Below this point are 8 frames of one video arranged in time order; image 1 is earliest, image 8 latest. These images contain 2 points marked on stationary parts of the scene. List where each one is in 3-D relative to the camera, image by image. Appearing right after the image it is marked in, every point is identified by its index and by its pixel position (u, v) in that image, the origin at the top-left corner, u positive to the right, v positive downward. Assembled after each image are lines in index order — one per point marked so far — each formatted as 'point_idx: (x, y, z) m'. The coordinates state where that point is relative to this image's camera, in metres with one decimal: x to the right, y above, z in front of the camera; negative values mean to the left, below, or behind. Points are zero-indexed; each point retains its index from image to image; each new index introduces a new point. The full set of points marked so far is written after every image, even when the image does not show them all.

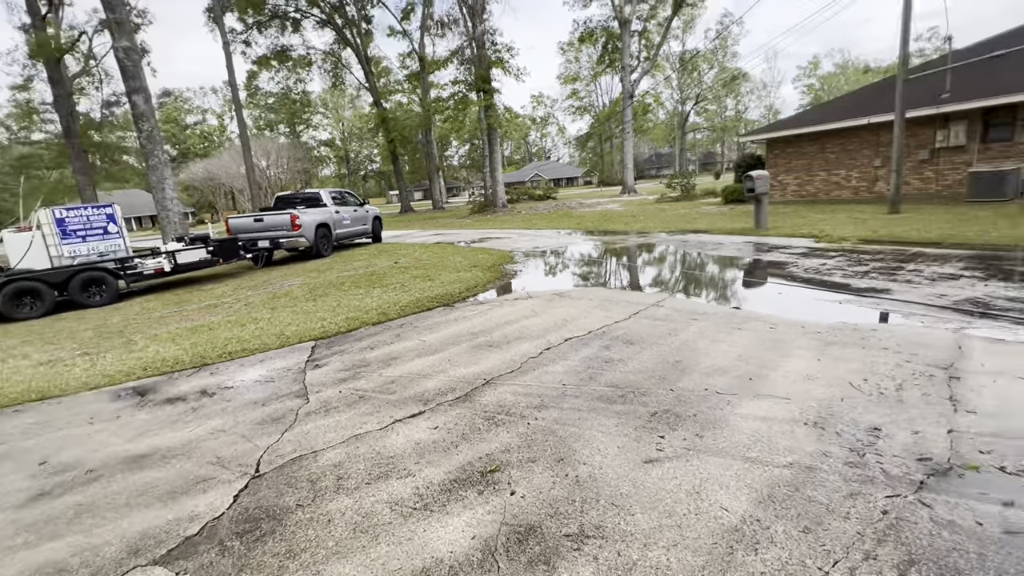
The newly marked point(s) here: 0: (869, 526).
0: (+1.4, -0.9, +1.8) m
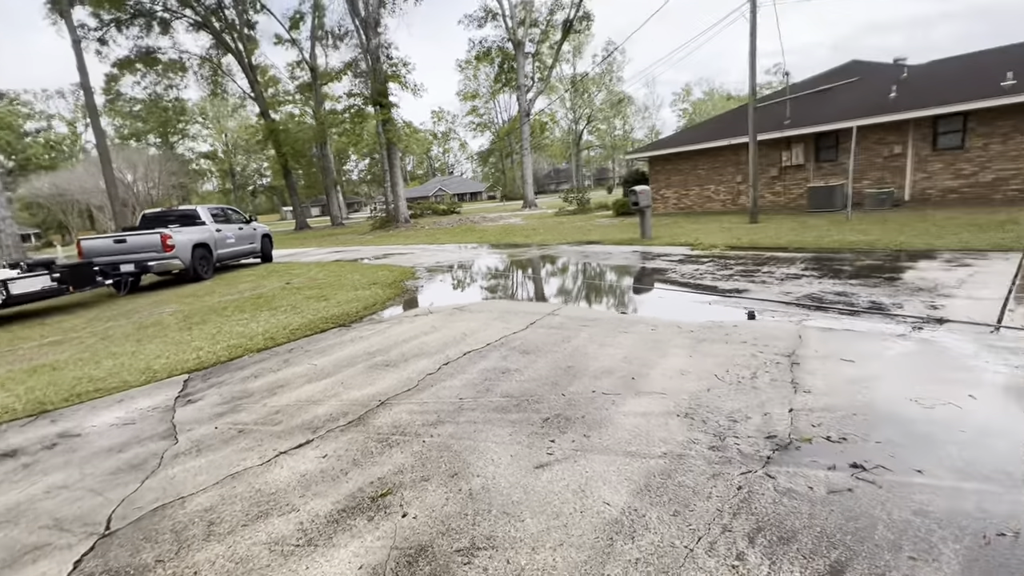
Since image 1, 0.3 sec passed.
0: (+0.9, -0.9, +2.0) m
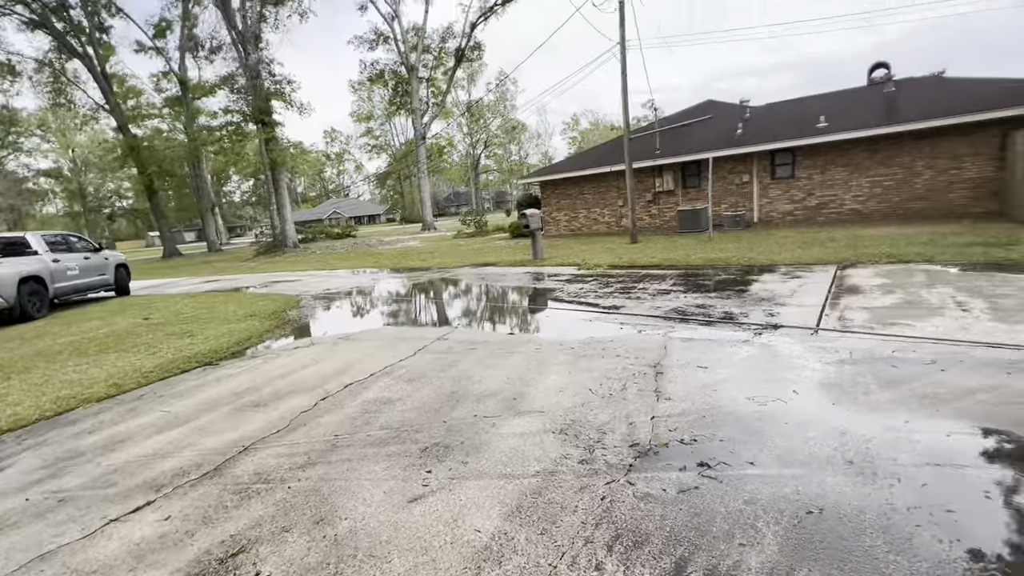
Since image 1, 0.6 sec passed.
0: (+0.4, -1.0, +2.1) m
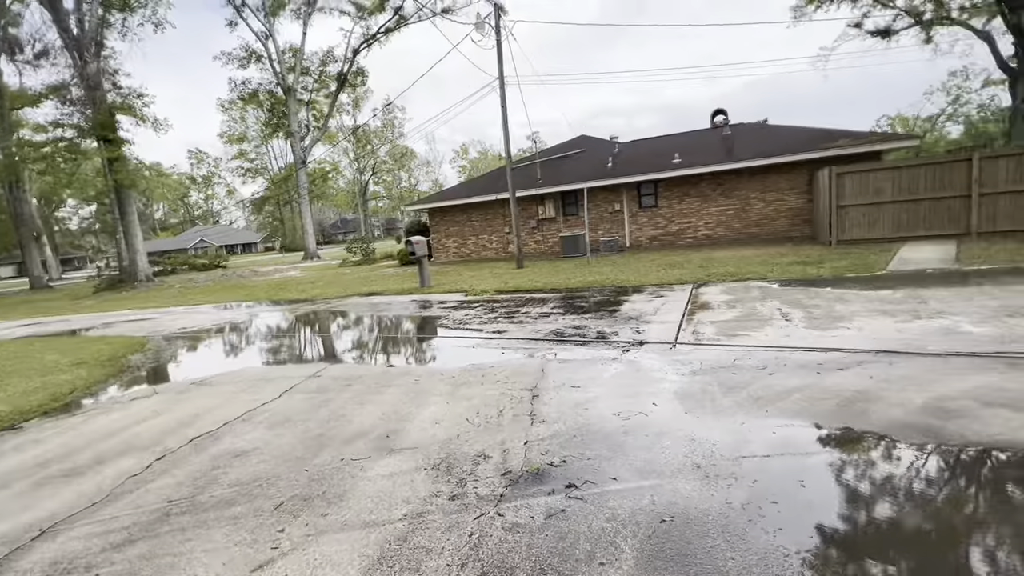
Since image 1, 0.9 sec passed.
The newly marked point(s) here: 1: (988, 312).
0: (-0.2, -1.1, +2.0) m
1: (+4.9, -0.2, +4.9) m
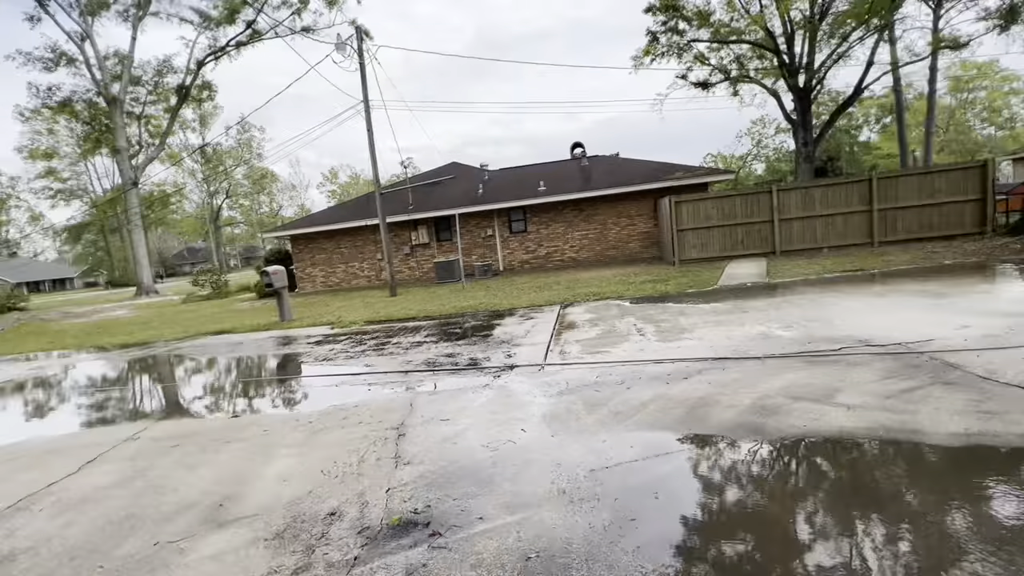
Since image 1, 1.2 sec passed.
0: (-0.8, -1.3, +1.7) m
1: (+3.4, -0.4, +5.8) m
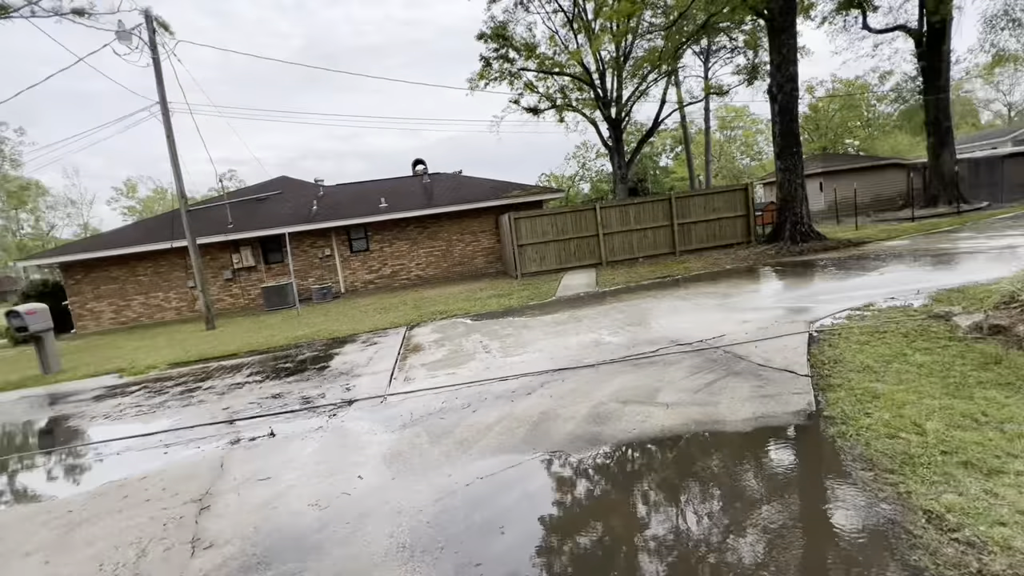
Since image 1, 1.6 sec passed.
0: (-1.3, -1.5, +1.1) m
1: (+1.4, -0.5, +6.4) m
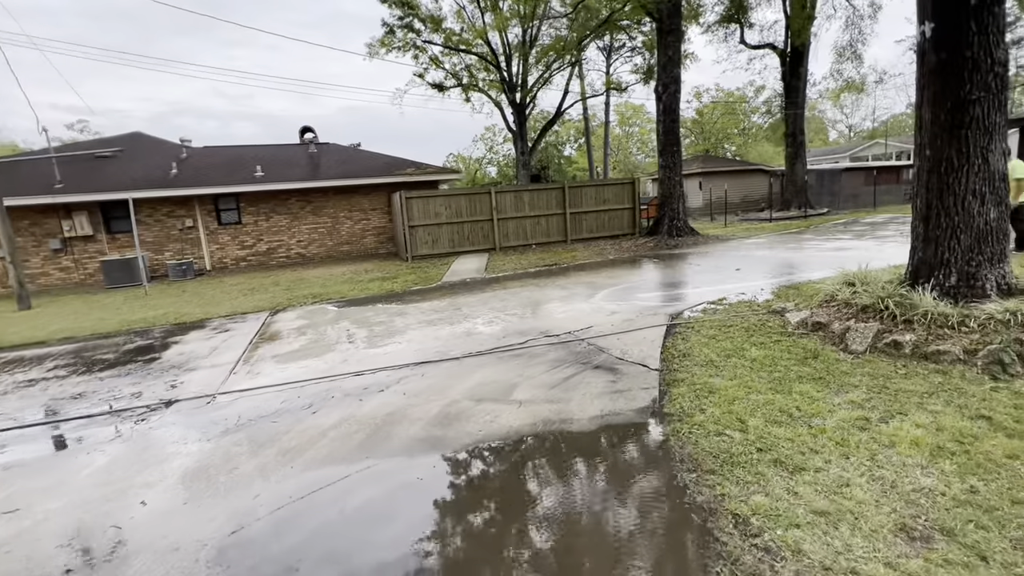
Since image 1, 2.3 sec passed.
0: (-1.9, -1.4, +0.6) m
1: (-0.2, -0.3, +6.2) m
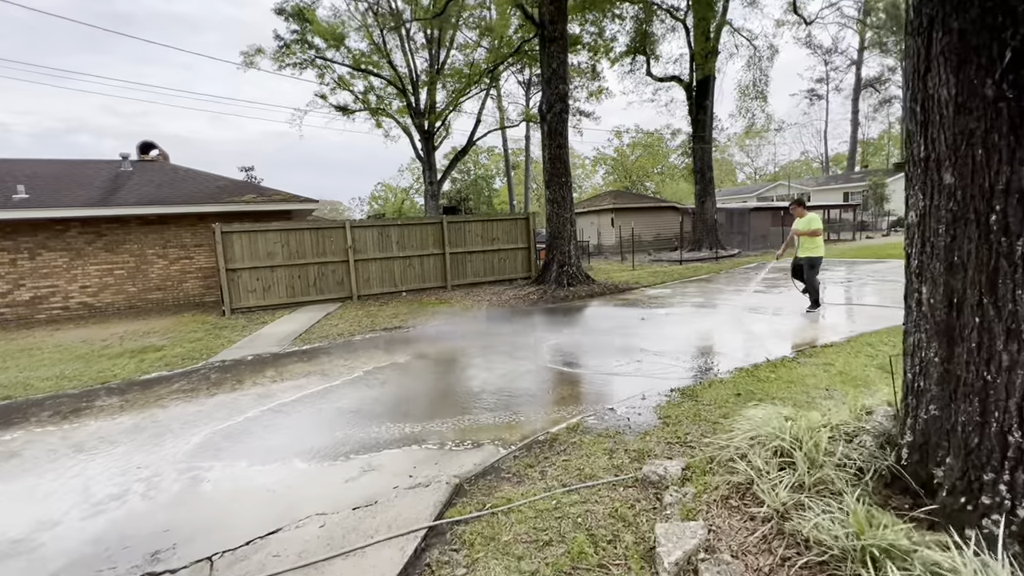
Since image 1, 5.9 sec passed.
0: (-3.3, -1.9, -2.5) m
1: (-2.4, -1.2, +3.3) m
